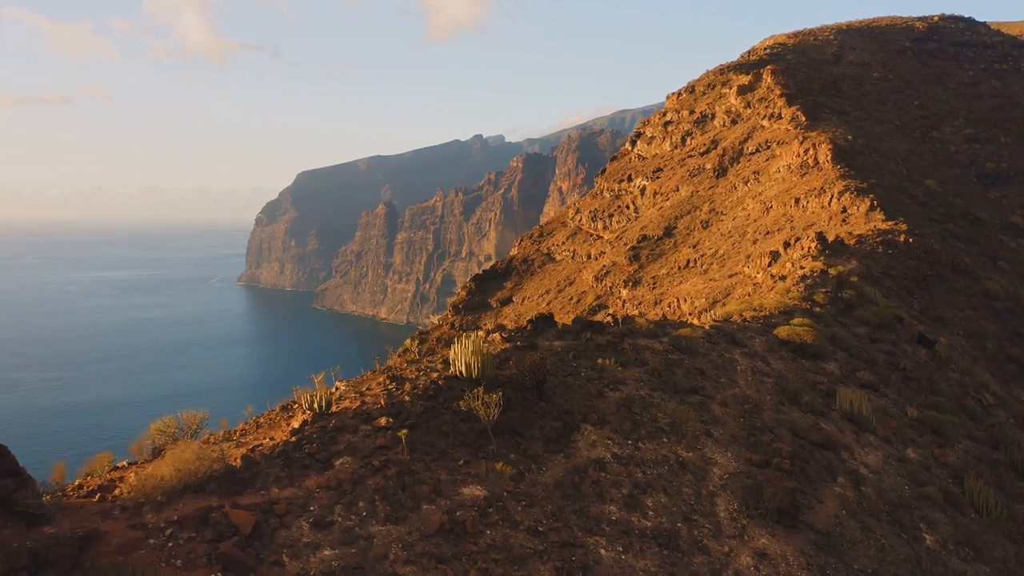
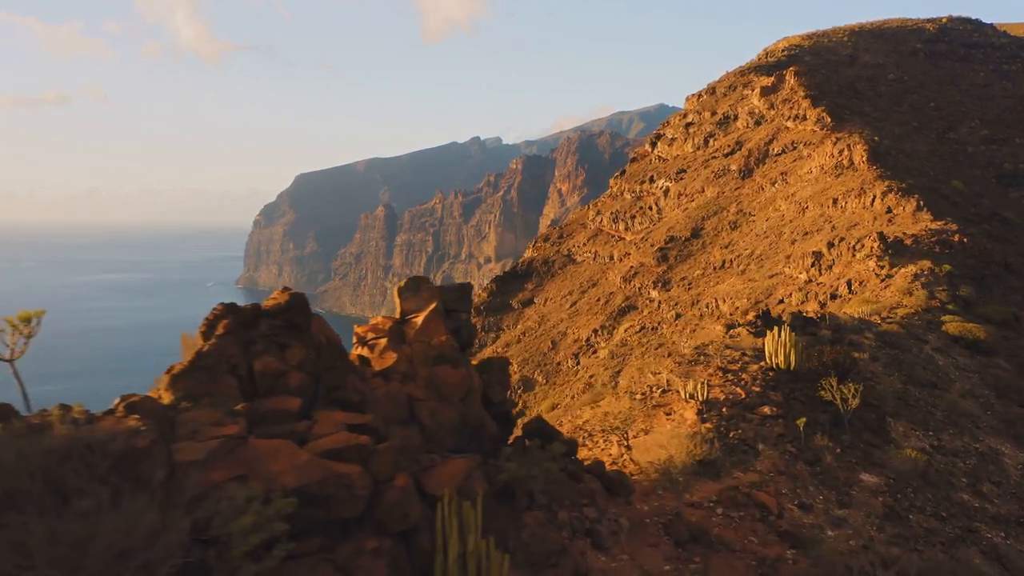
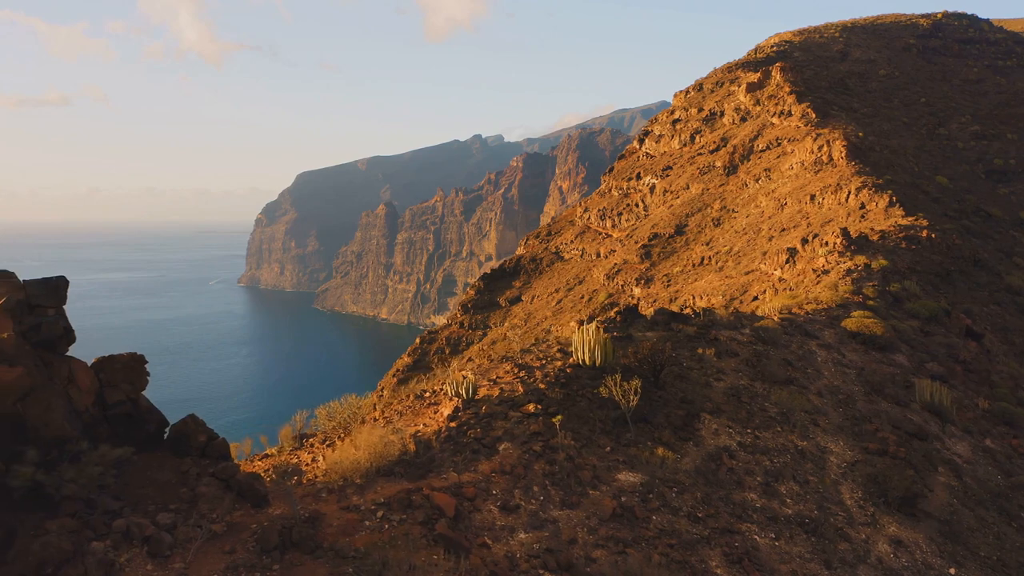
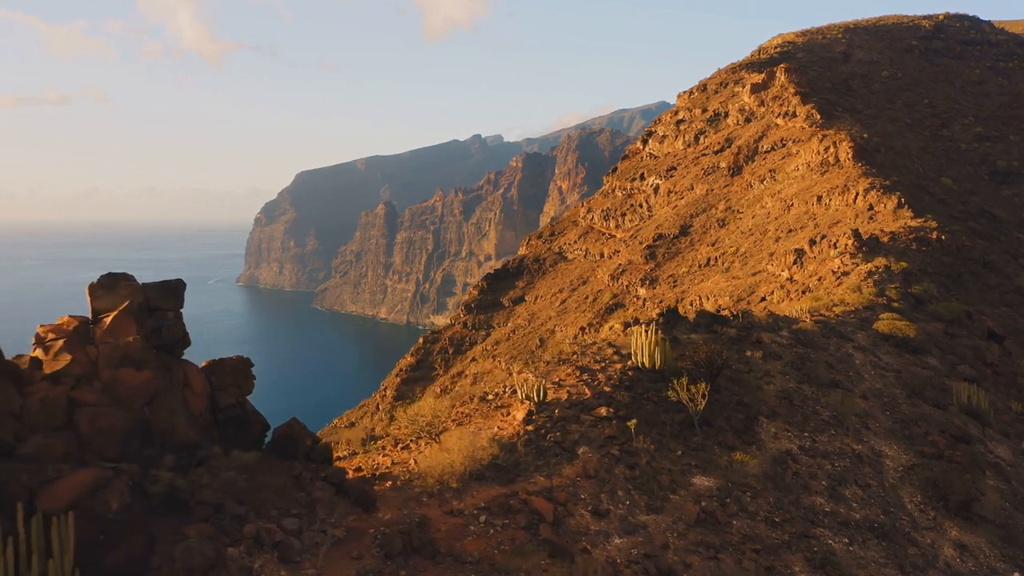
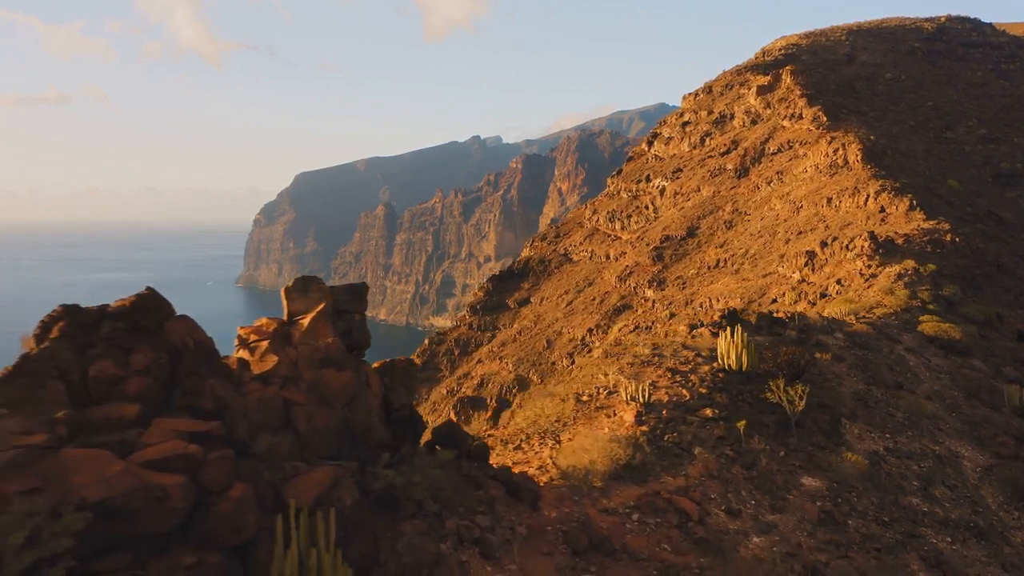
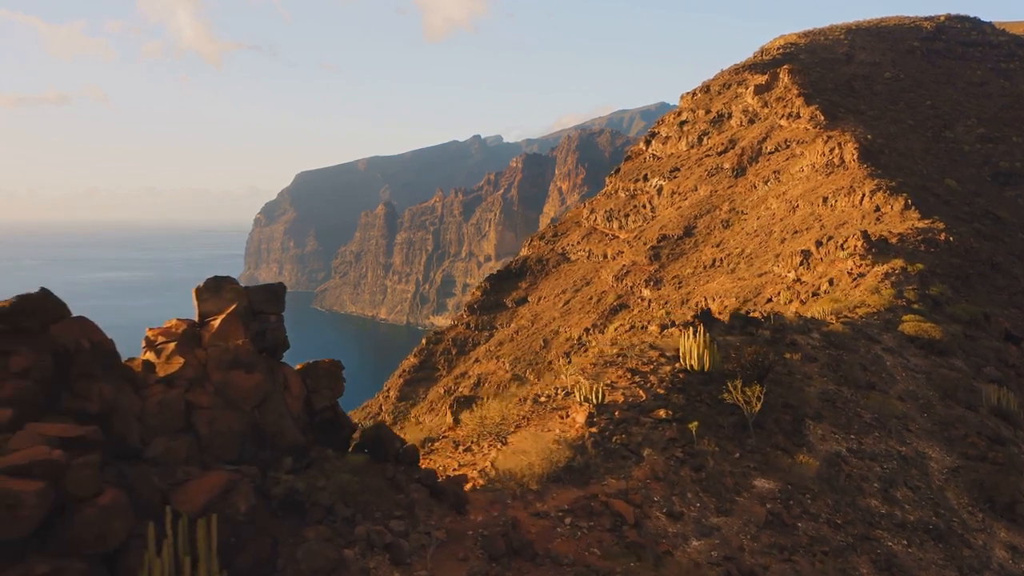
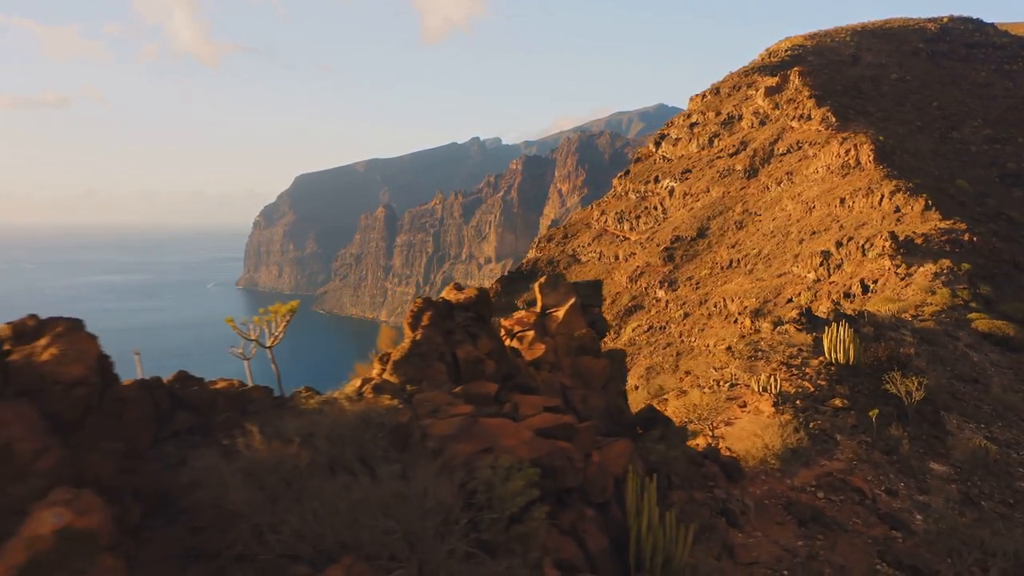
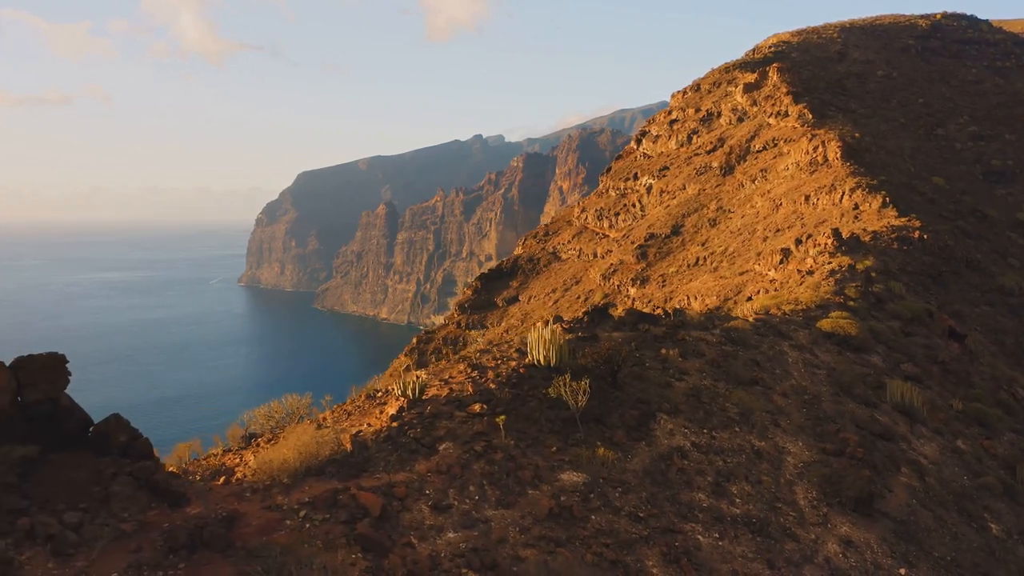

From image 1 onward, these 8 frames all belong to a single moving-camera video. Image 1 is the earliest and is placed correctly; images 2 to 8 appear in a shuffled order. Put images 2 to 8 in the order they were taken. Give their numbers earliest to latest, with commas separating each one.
8, 3, 4, 6, 5, 2, 7
